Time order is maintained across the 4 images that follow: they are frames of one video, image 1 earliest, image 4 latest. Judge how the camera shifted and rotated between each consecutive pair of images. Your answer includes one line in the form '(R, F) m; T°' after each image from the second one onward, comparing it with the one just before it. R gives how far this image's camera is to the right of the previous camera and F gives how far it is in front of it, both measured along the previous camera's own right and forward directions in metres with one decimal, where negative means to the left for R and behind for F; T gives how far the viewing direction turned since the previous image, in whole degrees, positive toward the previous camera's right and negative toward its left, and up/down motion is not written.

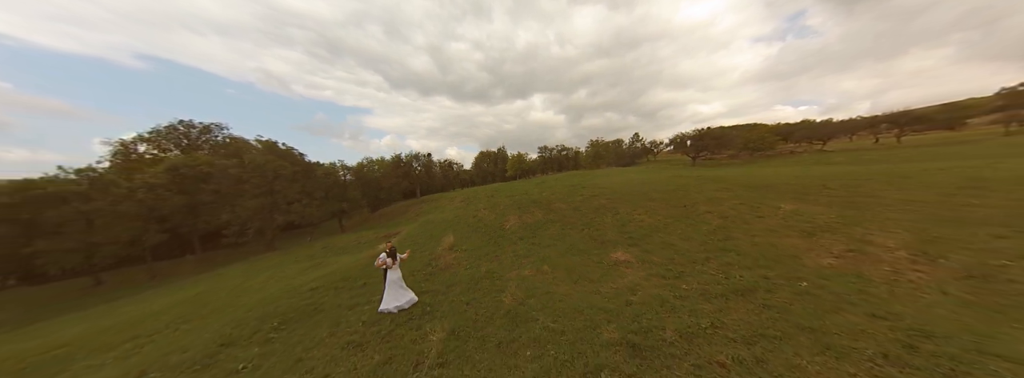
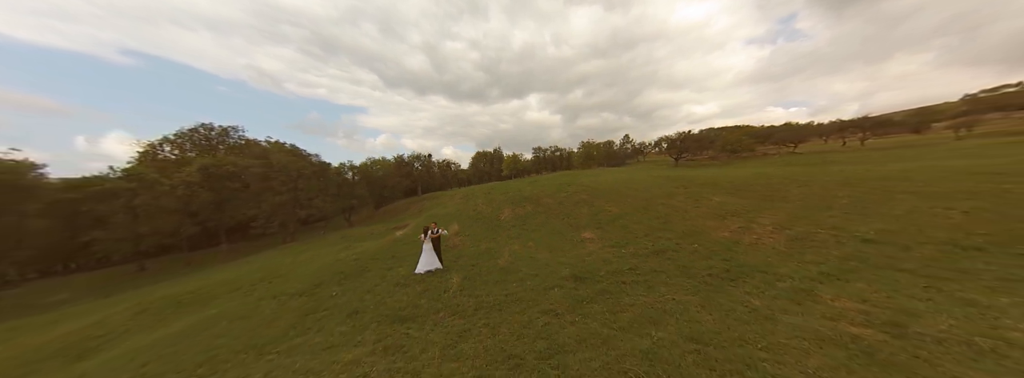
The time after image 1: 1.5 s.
(+0.2, -5.2) m; +1°
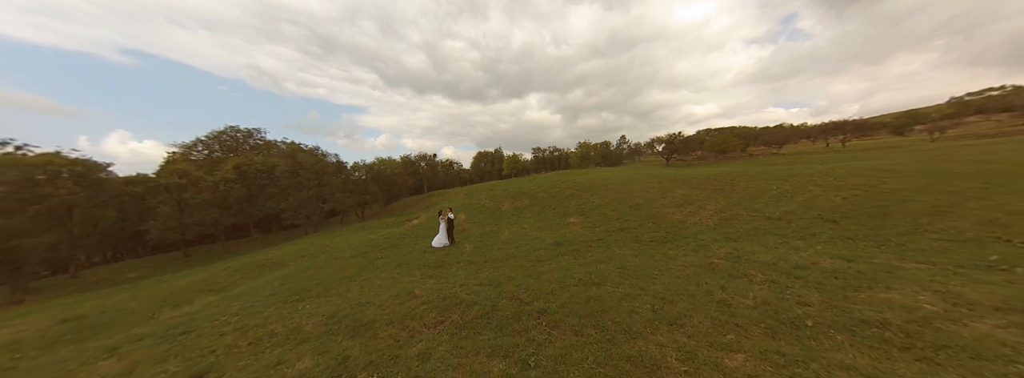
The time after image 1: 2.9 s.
(+0.1, -5.0) m; 0°
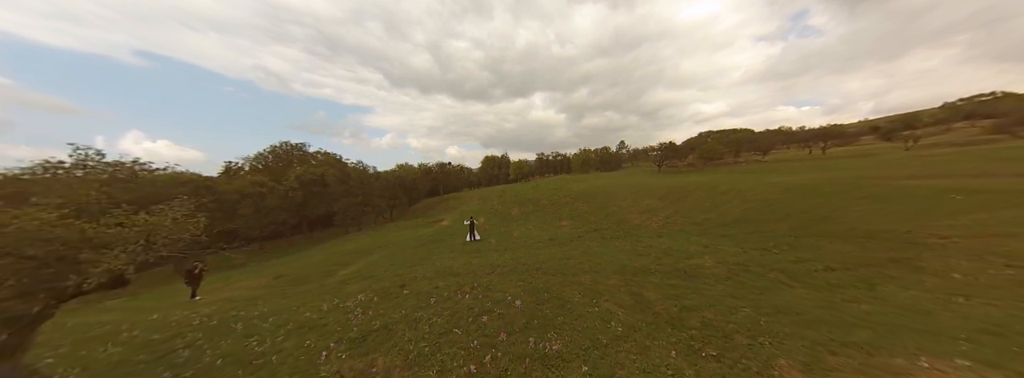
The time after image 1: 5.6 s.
(-0.6, -9.6) m; -1°
